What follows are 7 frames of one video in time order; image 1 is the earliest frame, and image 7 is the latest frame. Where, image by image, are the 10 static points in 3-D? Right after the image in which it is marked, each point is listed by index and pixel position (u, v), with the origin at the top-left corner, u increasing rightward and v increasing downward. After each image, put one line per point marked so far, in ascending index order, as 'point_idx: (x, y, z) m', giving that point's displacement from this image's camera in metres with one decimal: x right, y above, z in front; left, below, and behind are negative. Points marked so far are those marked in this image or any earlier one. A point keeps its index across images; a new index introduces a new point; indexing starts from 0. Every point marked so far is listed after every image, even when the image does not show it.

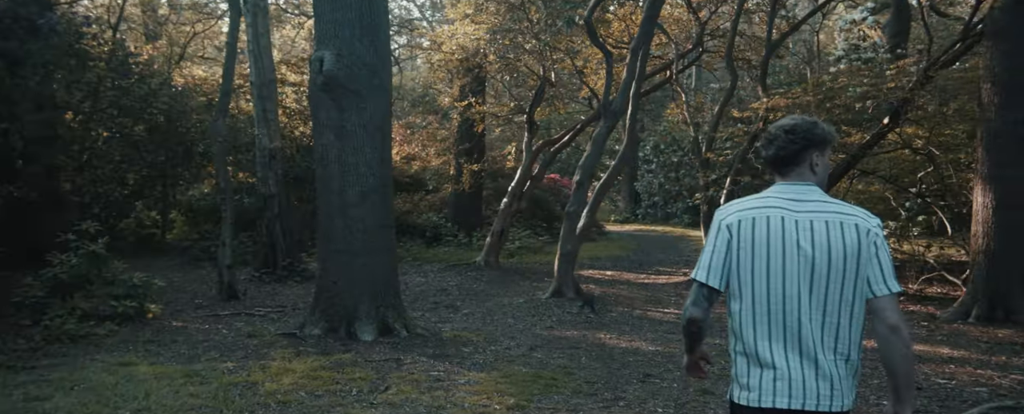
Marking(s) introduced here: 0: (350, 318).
0: (-1.8, -1.2, +8.8) m
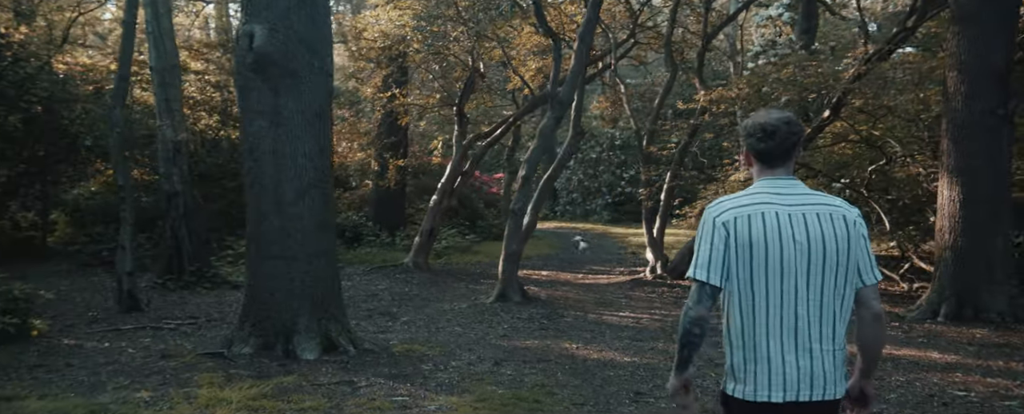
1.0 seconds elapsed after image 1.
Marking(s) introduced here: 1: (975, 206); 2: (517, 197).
0: (-2.2, -1.2, +7.6) m
1: (+5.1, 0.0, +8.8) m
2: (+0.1, +0.2, +11.9) m
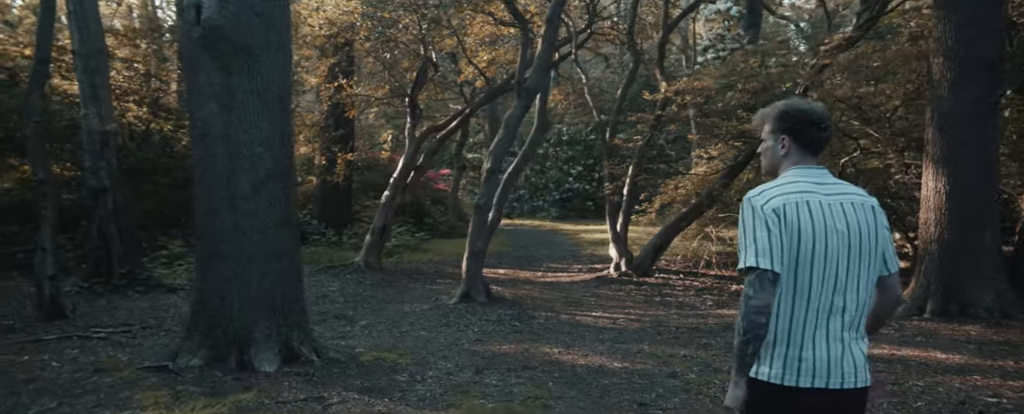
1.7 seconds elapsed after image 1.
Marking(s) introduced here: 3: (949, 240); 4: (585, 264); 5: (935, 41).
0: (-2.3, -1.2, +6.8) m
1: (+4.8, +0.1, +8.5) m
2: (-0.4, +0.2, +11.2) m
3: (+4.7, -0.3, +8.5) m
4: (+1.7, -1.3, +17.5) m
5: (+4.7, +1.9, +8.8) m
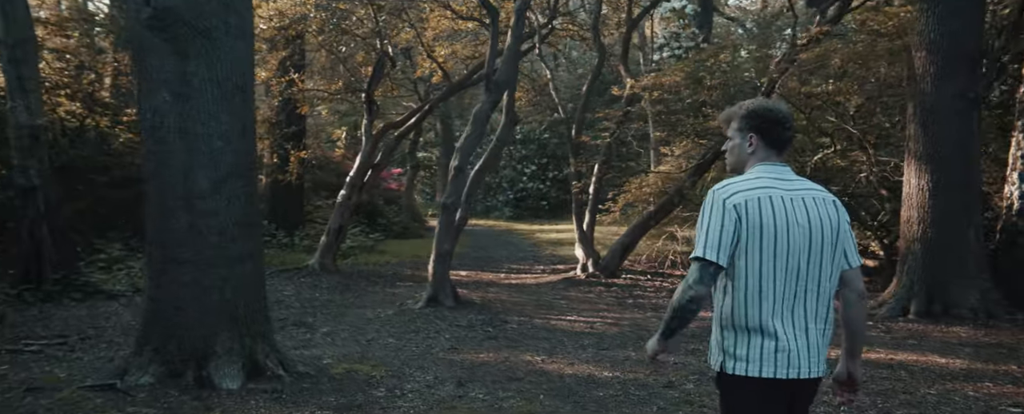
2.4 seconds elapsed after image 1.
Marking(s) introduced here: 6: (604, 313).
0: (-2.4, -1.2, +6.1) m
1: (+4.6, +0.1, +8.3) m
2: (-0.8, +0.2, +10.7) m
3: (+4.4, -0.3, +8.4) m
4: (+0.8, -1.3, +17.1) m
5: (+4.4, +1.9, +8.7) m
6: (+1.2, -1.4, +10.5) m
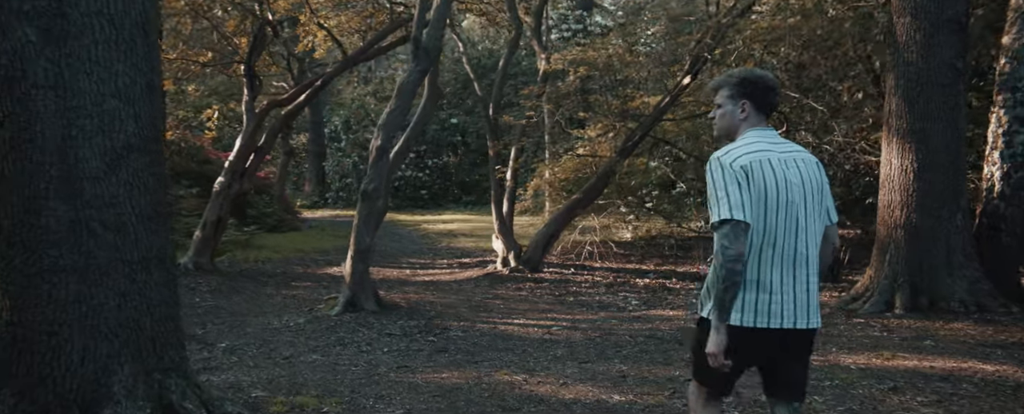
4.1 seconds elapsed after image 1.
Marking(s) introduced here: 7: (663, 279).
0: (-2.3, -1.1, +4.3) m
1: (+4.1, +0.3, +7.8) m
2: (-1.6, +0.4, +9.1) m
3: (+4.0, -0.2, +7.8) m
4: (-1.2, -1.1, +15.7) m
5: (+4.0, +2.0, +8.0) m
6: (+0.4, -1.3, +9.3) m
7: (+2.3, -1.1, +12.0) m
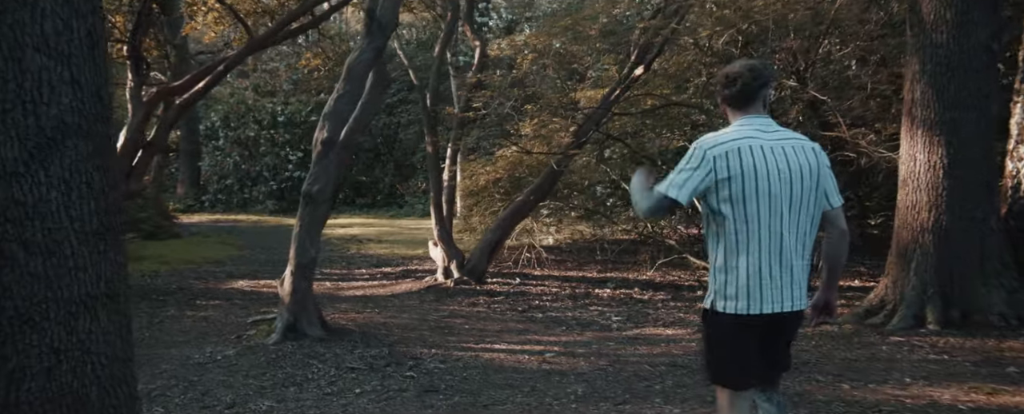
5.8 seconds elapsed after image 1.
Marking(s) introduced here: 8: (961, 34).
0: (-1.8, -1.1, +2.7) m
1: (+4.0, +0.2, +7.2) m
2: (-1.8, +0.3, +7.5) m
3: (+3.9, -0.2, +7.1) m
4: (-2.5, -1.1, +14.1) m
5: (+3.8, +2.0, +7.4) m
6: (+0.2, -1.3, +8.0) m
7: (+1.6, -1.1, +11.1) m
8: (+4.0, +1.4, +7.2) m
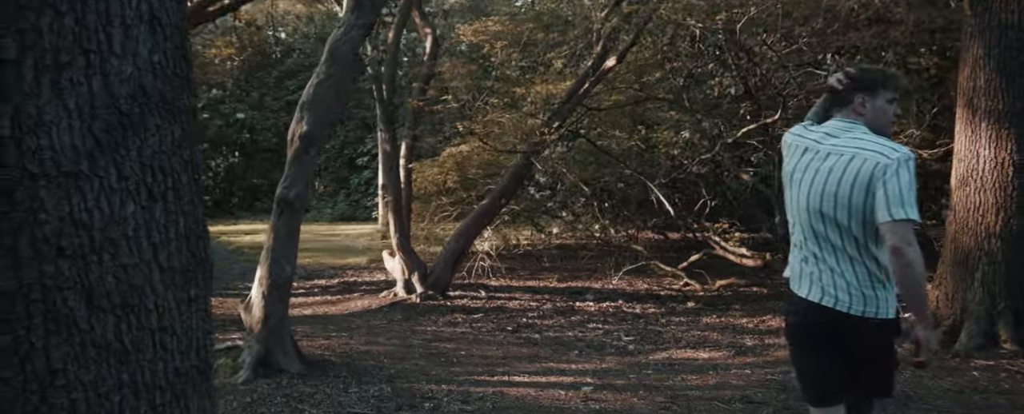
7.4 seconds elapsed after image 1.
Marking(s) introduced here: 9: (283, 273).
0: (-0.8, -1.2, +1.4) m
1: (+4.2, +0.2, +6.7) m
2: (-1.6, +0.3, +6.2) m
3: (+4.1, -0.3, +6.6) m
4: (-3.2, -1.2, +12.6) m
5: (+4.0, +1.9, +6.9) m
6: (+0.3, -1.4, +7.0) m
7: (+1.3, -1.2, +10.2) m
8: (+4.2, +1.3, +6.7) m
9: (-1.8, -0.5, +6.3) m
